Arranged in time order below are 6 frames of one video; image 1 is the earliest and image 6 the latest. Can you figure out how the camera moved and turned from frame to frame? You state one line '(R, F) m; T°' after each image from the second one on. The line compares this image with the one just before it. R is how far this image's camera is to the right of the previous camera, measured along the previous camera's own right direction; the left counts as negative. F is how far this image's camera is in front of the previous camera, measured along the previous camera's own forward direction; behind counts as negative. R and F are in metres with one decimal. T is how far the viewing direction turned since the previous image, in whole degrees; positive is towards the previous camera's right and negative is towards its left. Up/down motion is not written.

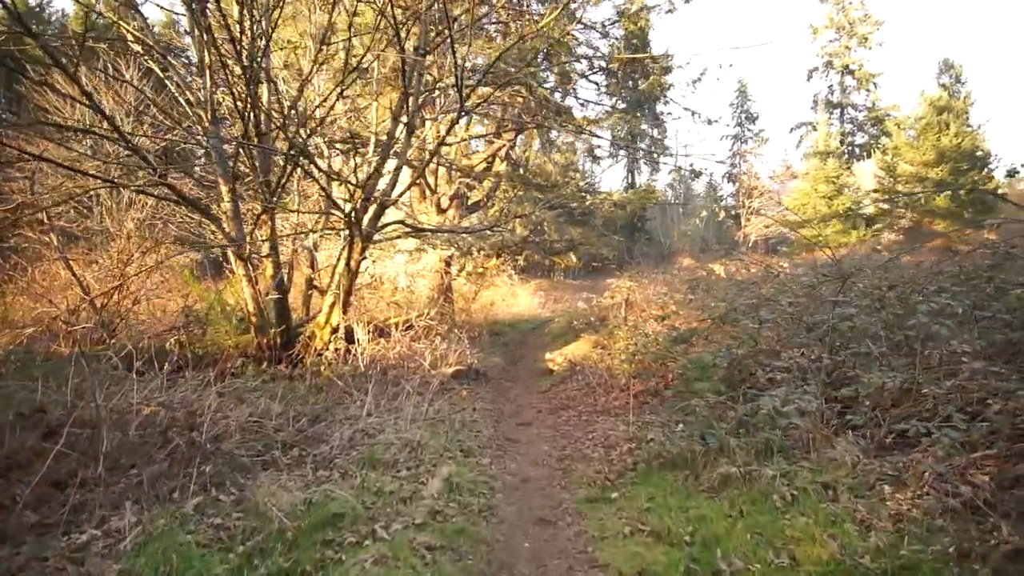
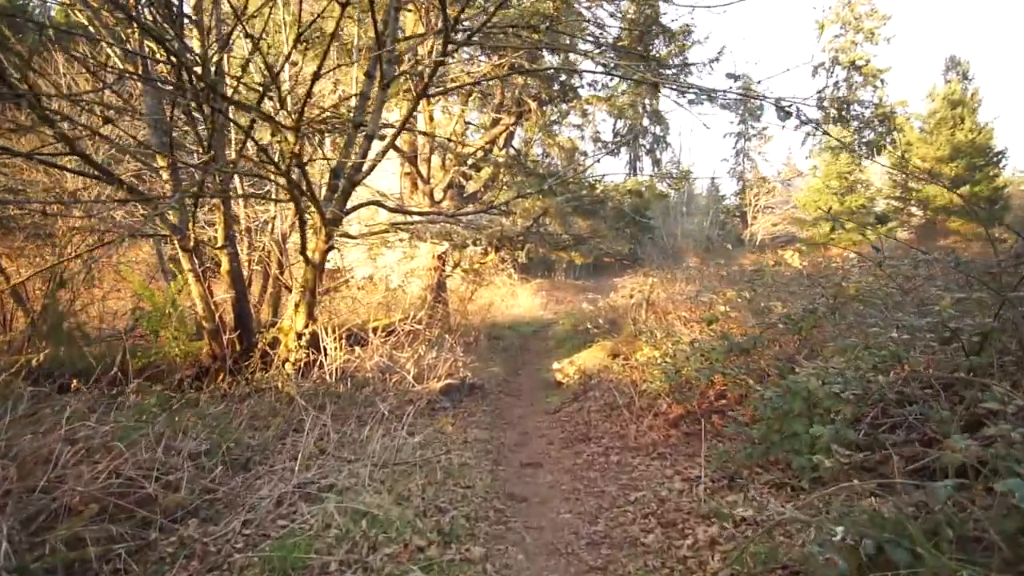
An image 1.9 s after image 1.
(0.0, +1.9) m; 0°
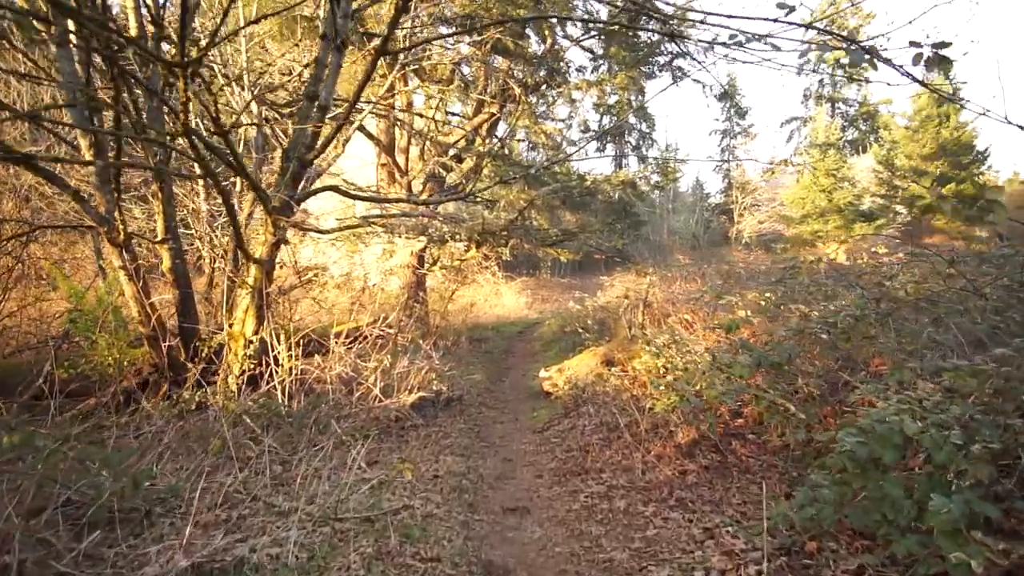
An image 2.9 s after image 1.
(0.0, +1.1) m; +2°
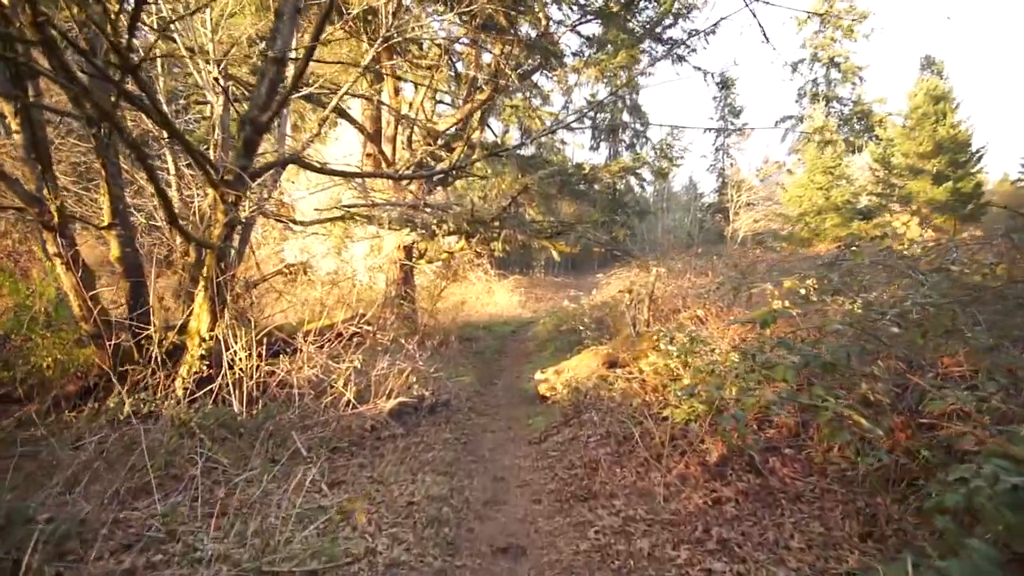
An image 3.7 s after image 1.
(0.0, +0.9) m; +1°
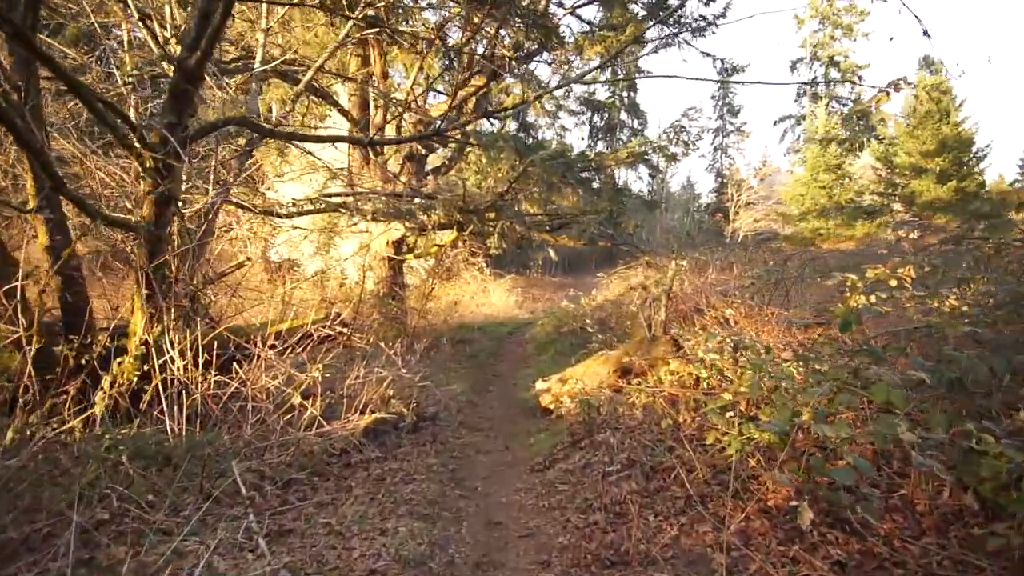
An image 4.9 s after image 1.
(0.0, +1.2) m; 0°
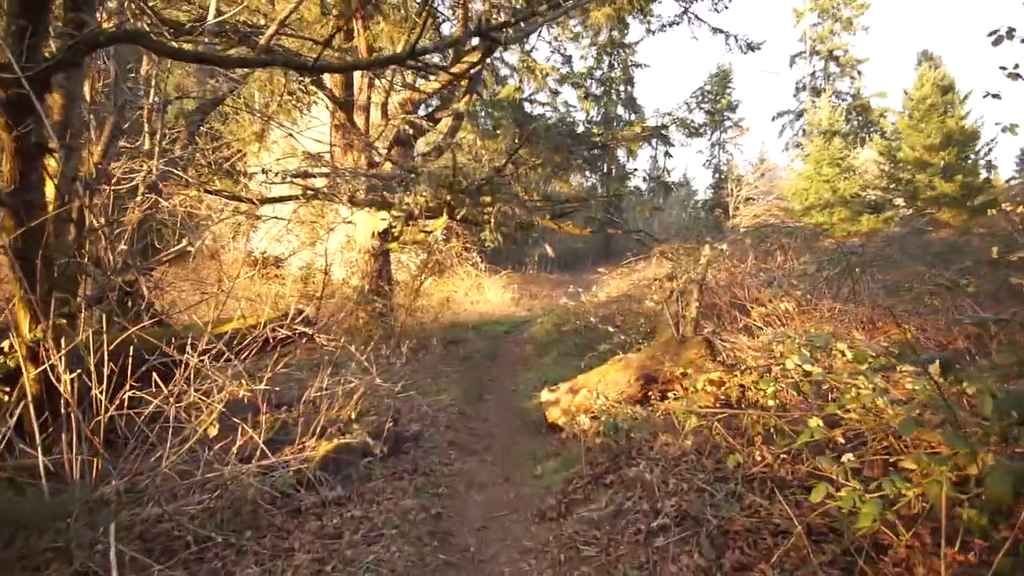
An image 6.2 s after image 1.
(-0.1, +1.4) m; +1°
